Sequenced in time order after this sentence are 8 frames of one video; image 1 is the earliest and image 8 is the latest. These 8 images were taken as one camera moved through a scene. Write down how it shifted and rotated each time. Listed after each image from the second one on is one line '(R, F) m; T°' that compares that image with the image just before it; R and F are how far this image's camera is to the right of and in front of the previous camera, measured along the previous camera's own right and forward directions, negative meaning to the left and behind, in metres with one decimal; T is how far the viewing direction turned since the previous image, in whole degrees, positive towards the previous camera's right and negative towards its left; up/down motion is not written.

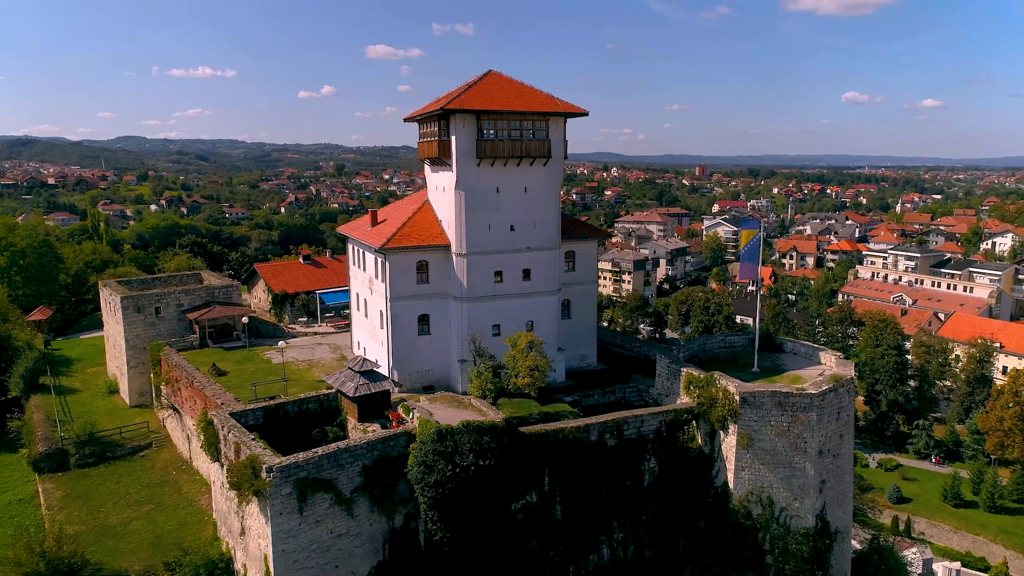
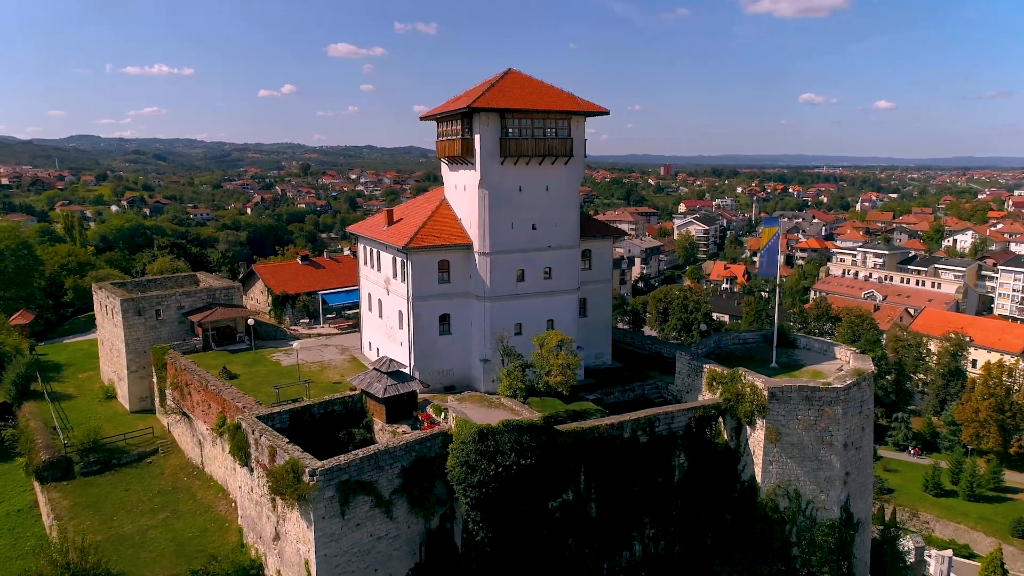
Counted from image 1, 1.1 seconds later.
(-1.8, +0.1) m; +2°
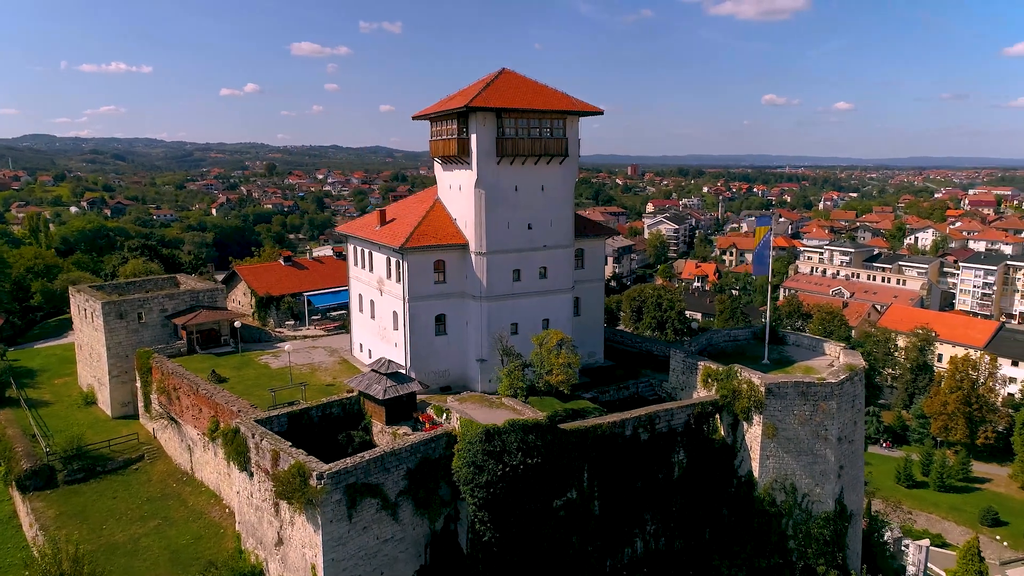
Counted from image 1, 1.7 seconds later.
(-0.9, 0.0) m; +2°
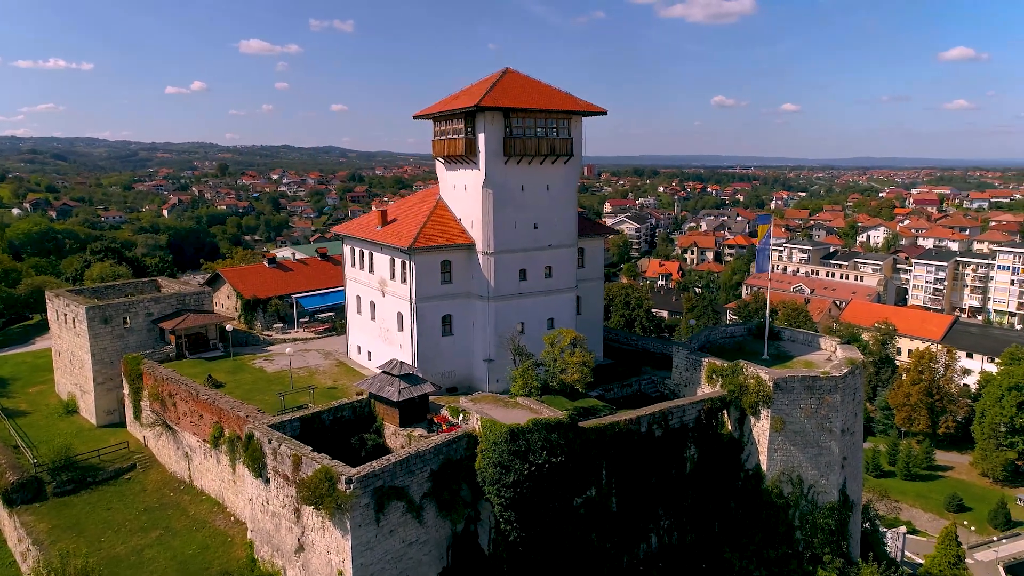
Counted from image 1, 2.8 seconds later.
(-1.6, 0.0) m; +3°
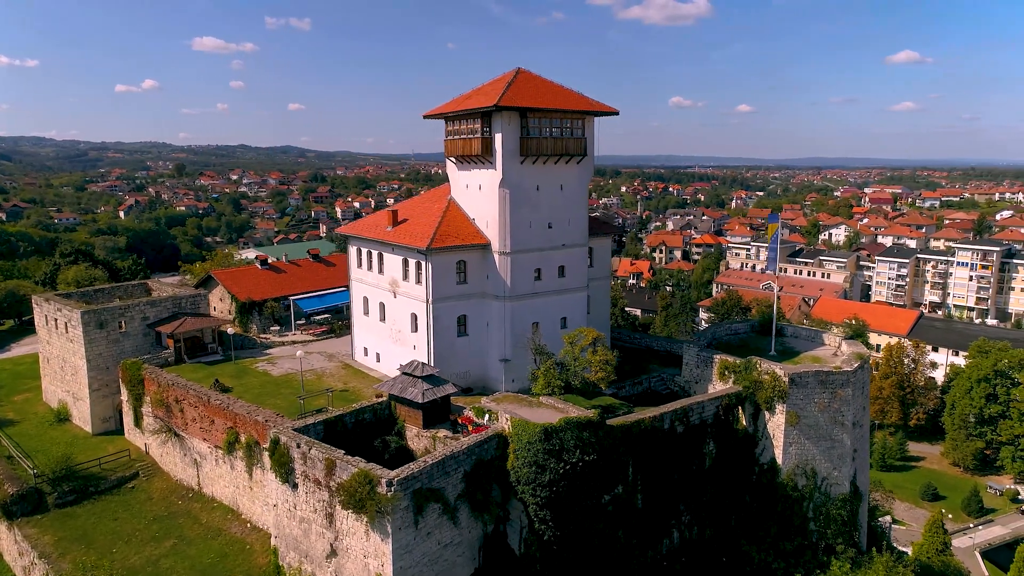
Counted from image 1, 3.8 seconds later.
(-1.7, 0.0) m; +3°
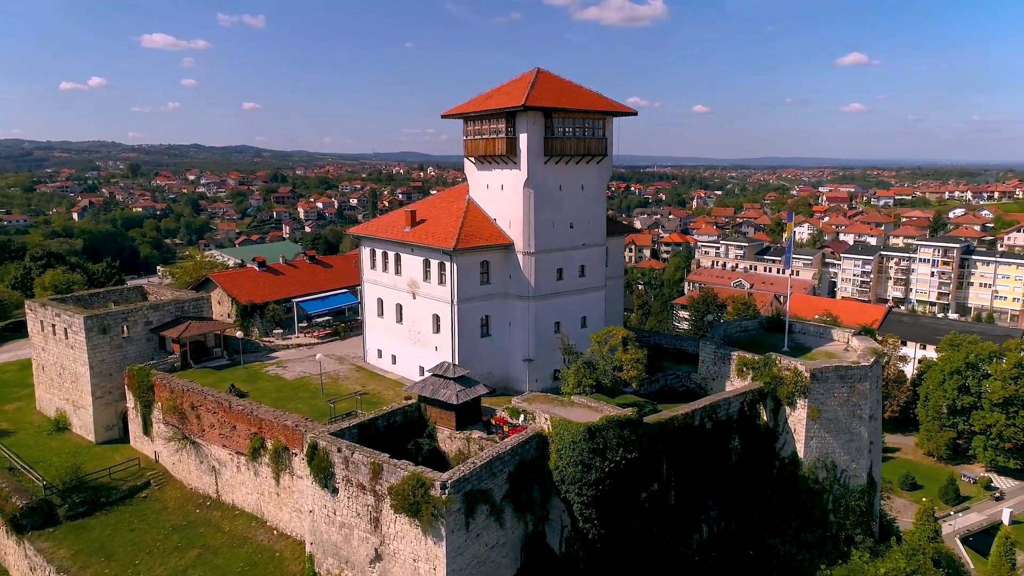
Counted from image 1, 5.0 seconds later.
(-2.0, 0.0) m; +3°
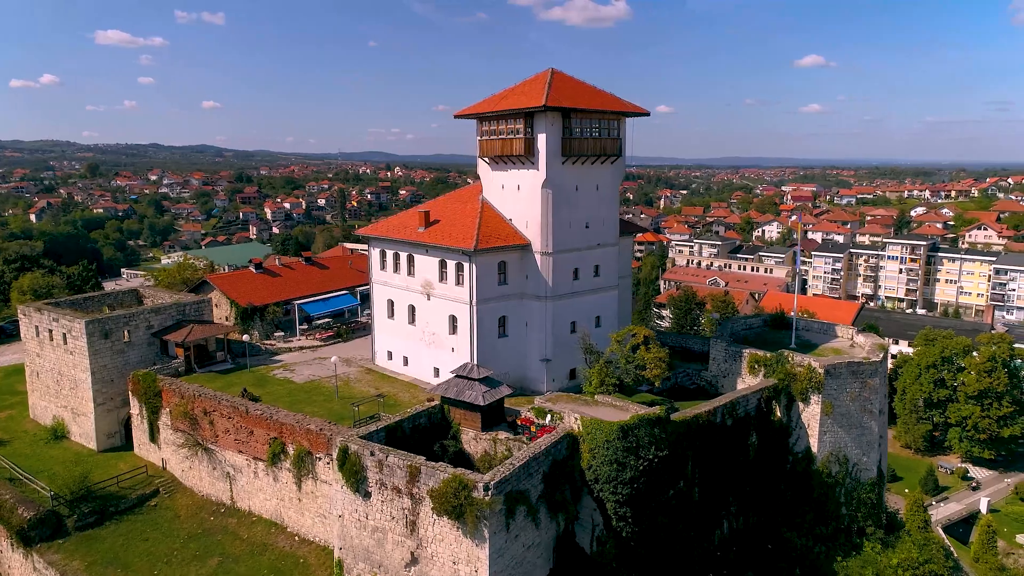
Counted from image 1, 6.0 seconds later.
(-1.6, 0.0) m; +2°
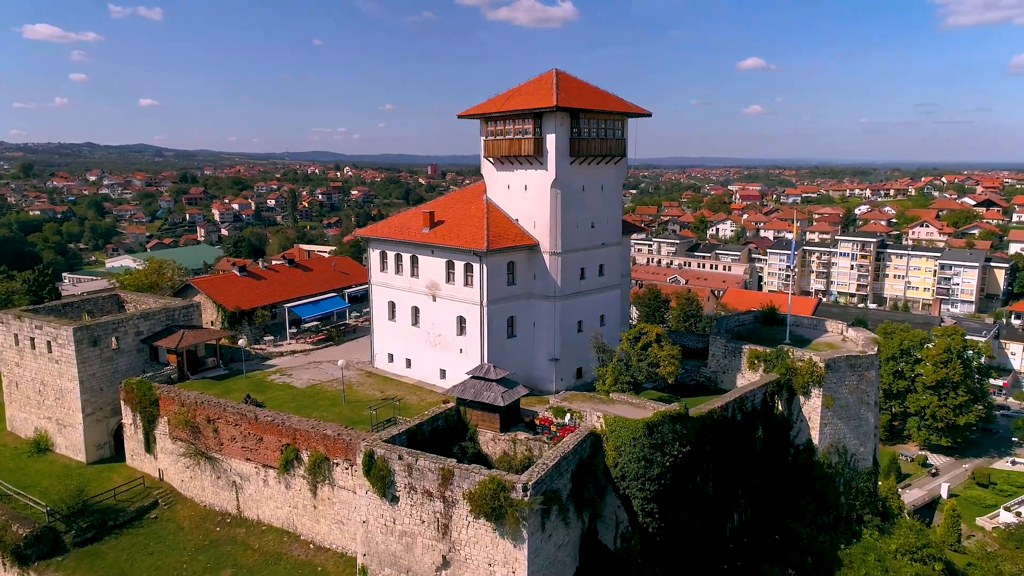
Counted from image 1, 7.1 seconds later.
(-1.8, 0.0) m; +4°
